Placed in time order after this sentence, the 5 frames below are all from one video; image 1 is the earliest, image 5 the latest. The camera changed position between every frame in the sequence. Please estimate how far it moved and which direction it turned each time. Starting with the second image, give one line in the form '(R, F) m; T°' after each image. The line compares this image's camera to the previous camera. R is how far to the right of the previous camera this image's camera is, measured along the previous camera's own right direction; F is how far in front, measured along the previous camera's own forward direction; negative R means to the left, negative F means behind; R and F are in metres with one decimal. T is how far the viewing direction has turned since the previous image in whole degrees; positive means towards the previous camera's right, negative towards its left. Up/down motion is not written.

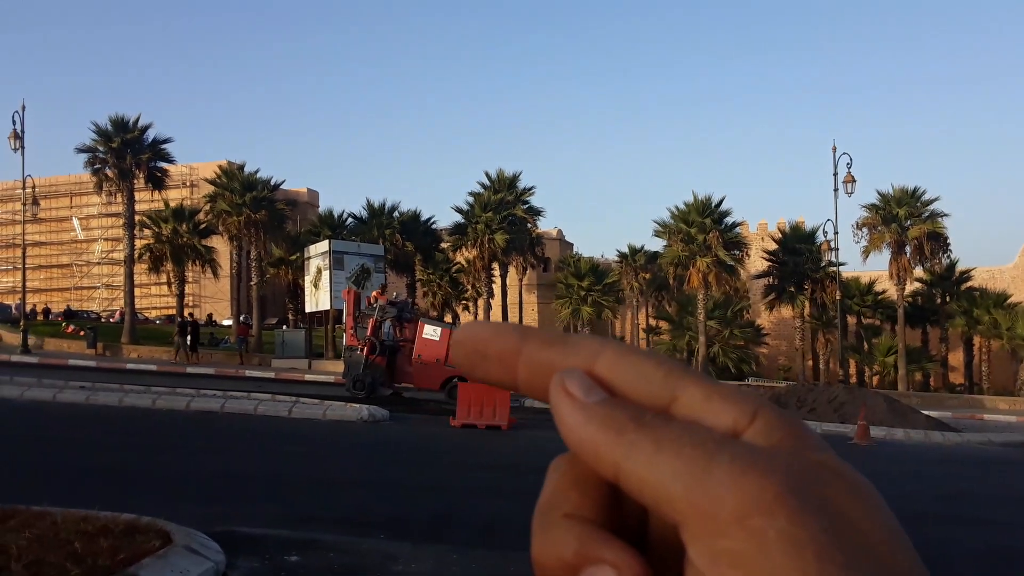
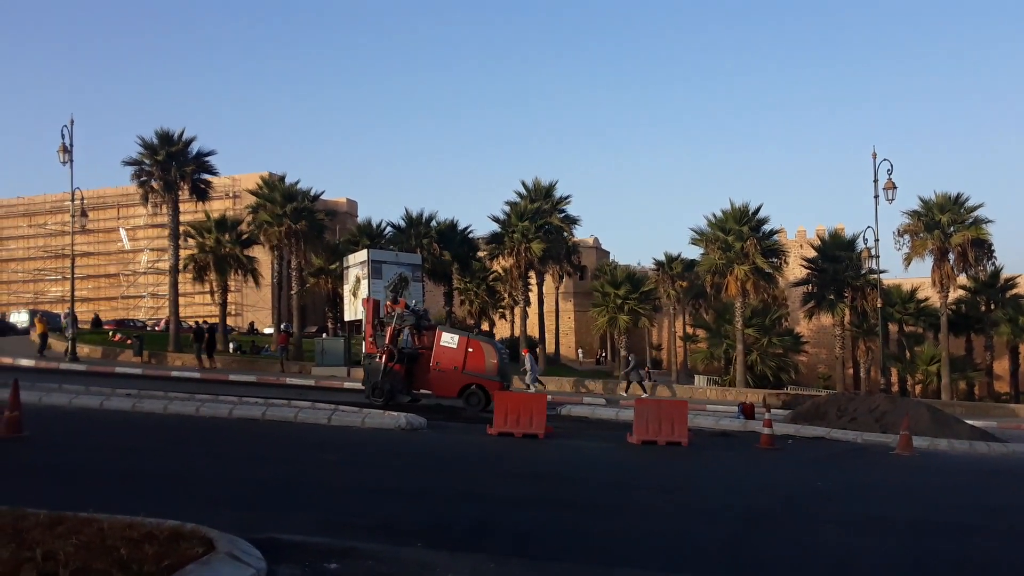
(0.0, -0.1) m; -2°
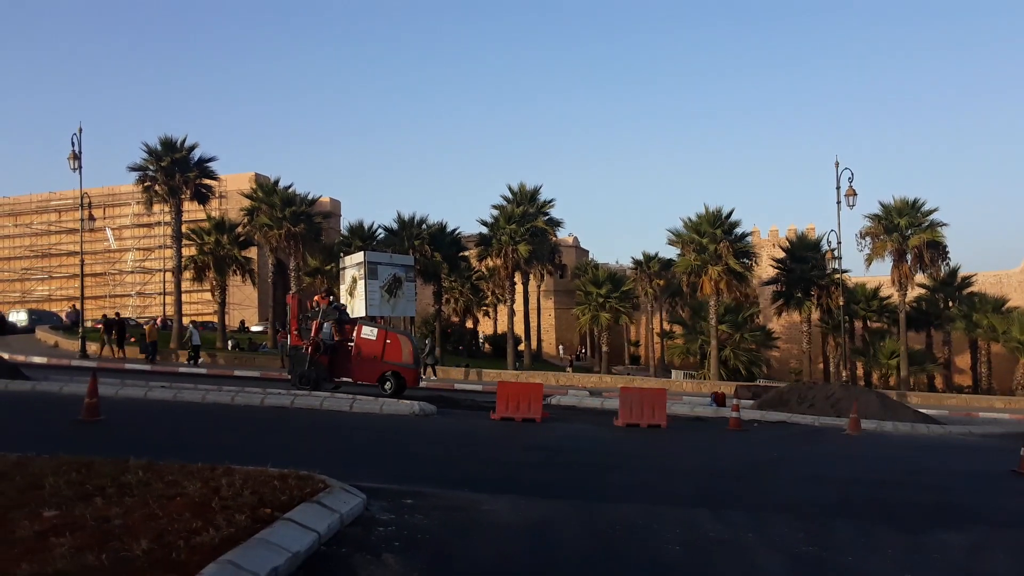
(-0.5, -2.0) m; +2°
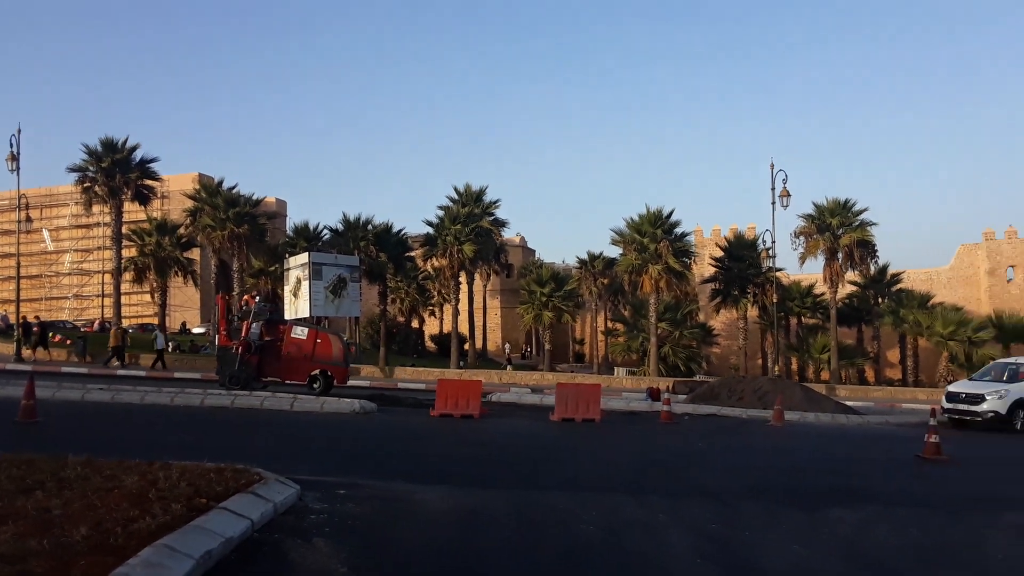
(+0.2, -0.5) m; +3°
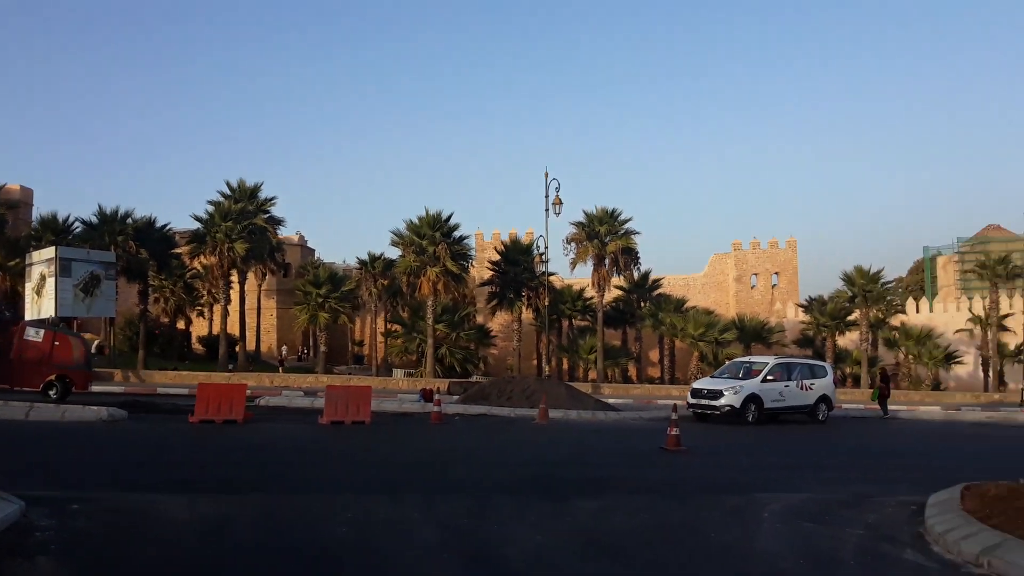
(+0.2, -0.1) m; +14°
